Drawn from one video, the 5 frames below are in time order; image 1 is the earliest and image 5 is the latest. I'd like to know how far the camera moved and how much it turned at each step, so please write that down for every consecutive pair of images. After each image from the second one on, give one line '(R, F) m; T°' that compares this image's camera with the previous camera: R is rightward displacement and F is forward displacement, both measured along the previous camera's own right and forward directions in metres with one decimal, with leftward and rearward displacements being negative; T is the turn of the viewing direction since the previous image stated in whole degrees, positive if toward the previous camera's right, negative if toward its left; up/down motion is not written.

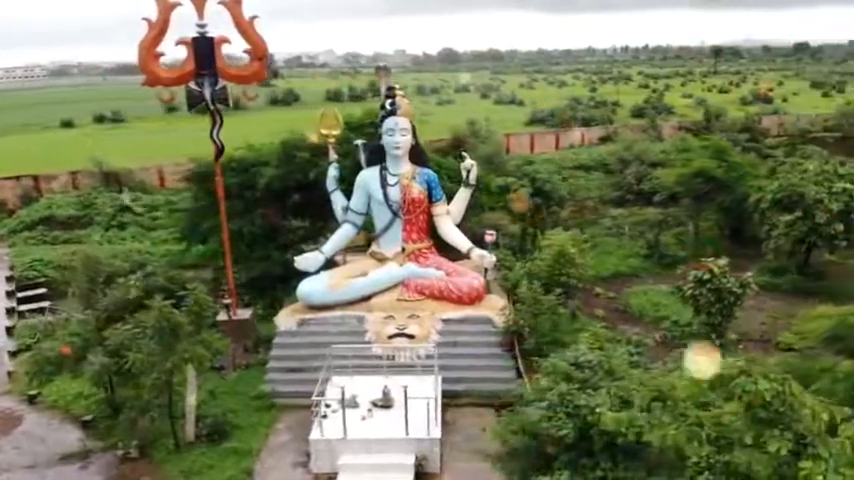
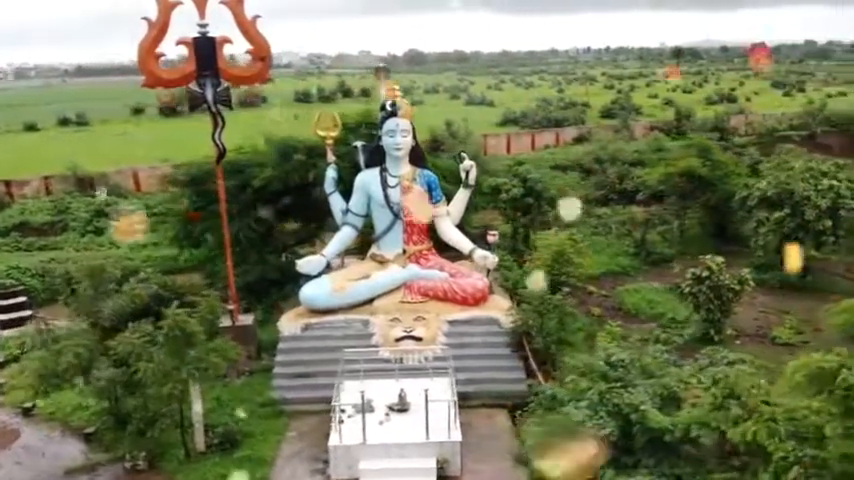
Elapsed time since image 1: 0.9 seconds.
(-0.7, +0.1) m; +3°
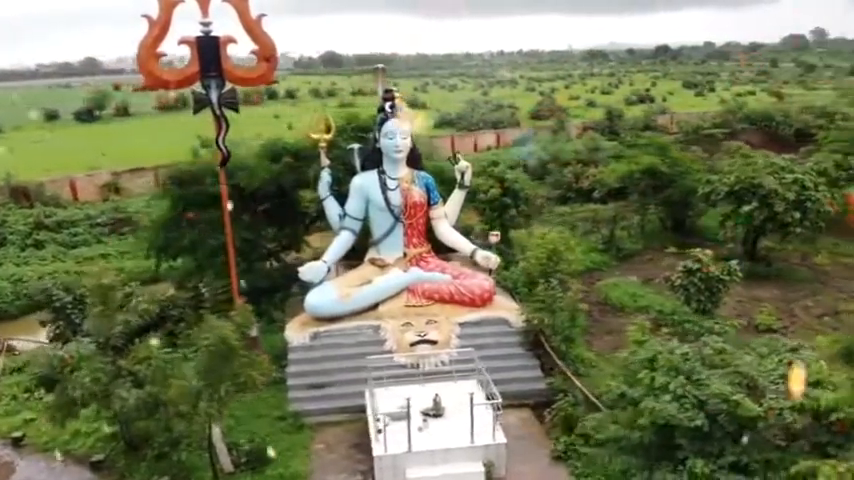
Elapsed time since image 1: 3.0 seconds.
(-1.7, +0.2) m; +8°
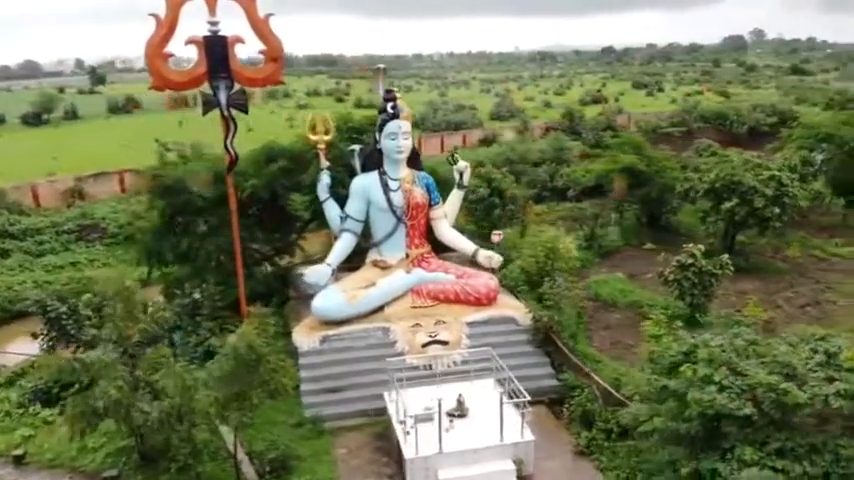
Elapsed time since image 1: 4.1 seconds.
(-1.0, +0.1) m; +5°
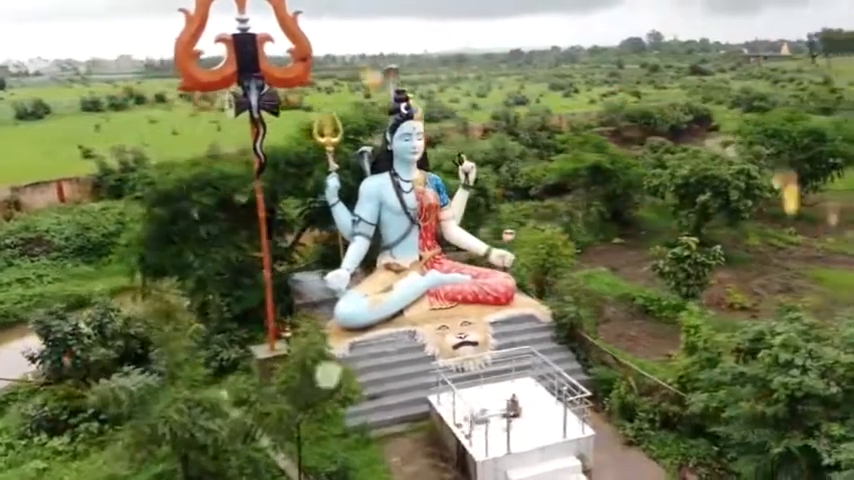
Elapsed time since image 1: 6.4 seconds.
(-1.9, +0.3) m; +8°
